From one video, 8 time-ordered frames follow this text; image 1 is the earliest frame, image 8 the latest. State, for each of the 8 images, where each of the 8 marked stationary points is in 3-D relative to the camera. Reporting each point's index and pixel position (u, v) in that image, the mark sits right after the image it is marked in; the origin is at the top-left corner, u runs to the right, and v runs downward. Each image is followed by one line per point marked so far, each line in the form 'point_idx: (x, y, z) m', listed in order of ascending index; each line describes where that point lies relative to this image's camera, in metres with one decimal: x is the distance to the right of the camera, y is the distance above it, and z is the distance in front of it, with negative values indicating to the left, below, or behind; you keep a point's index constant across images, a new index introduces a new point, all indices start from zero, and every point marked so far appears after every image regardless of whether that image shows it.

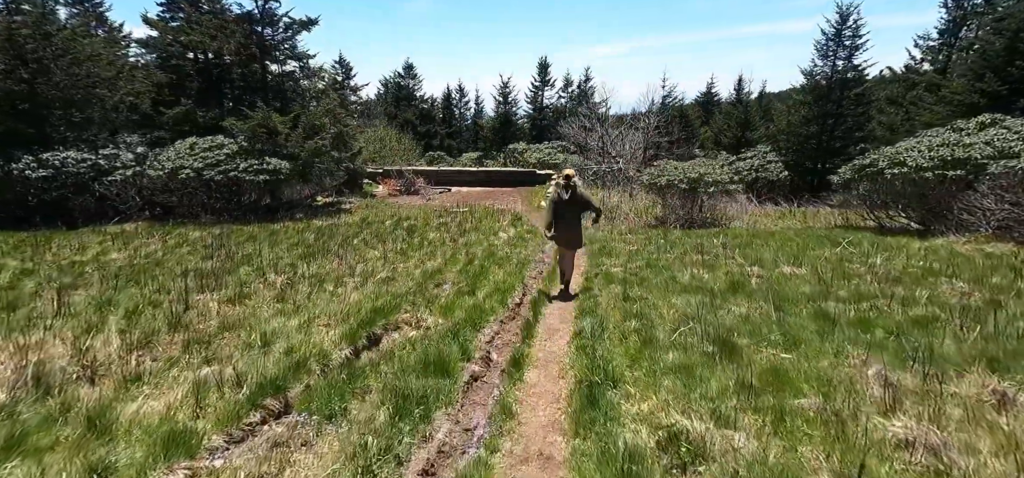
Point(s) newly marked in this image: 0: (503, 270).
0: (-0.1, -0.5, +8.1) m
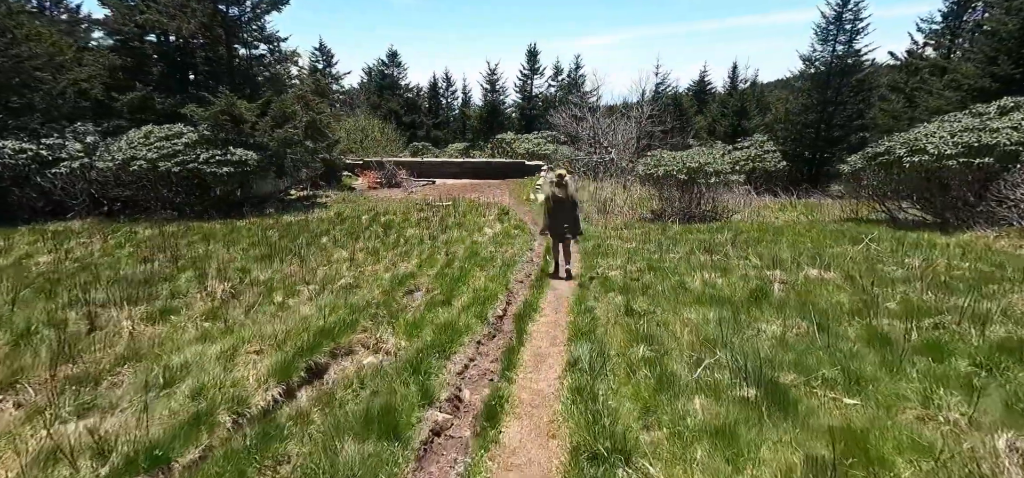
0: (-0.4, -0.5, +7.1) m
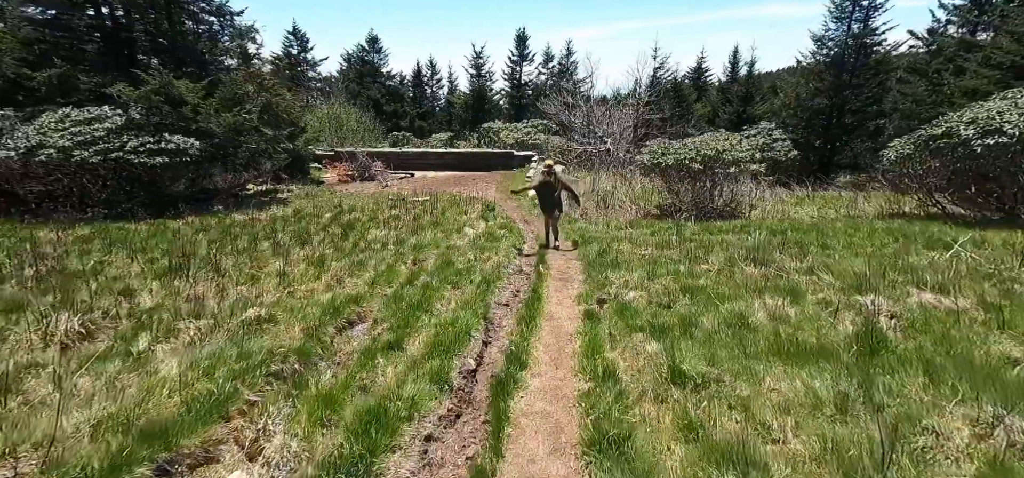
0: (-0.5, -0.6, +5.3) m
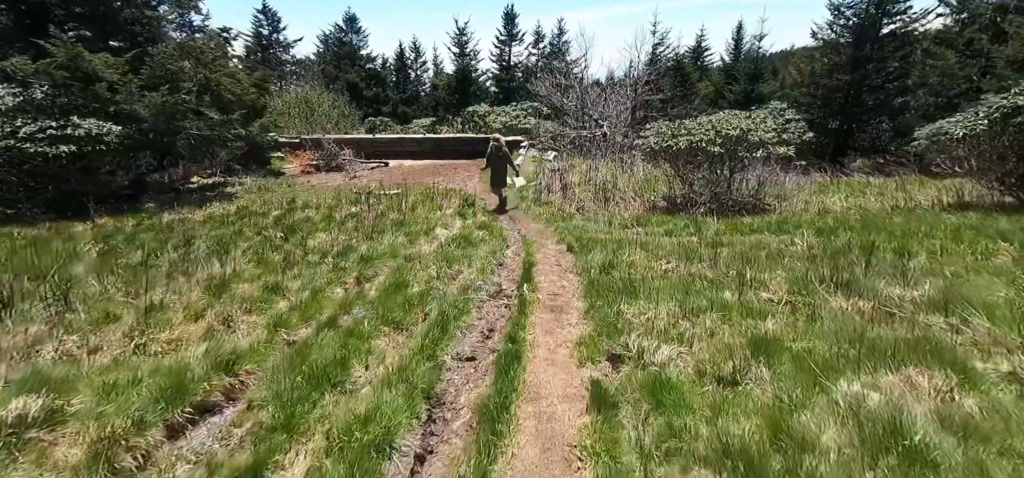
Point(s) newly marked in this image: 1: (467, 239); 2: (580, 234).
0: (-0.8, -0.7, +3.5) m
1: (-0.6, 0.0, +7.3) m
2: (+1.0, +0.1, +7.8) m
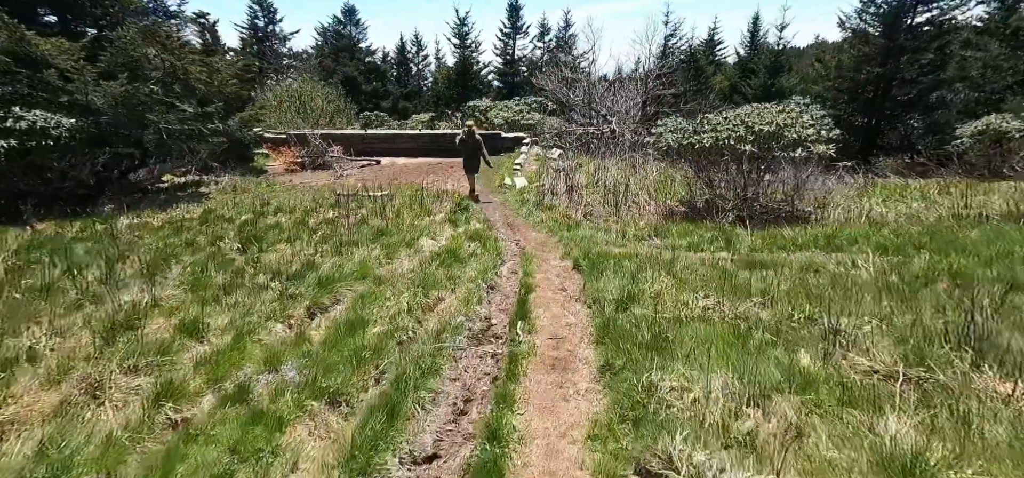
0: (-0.8, -0.9, +2.3) m
1: (-0.7, -0.2, +6.2) m
2: (+0.9, -0.1, +6.6) m
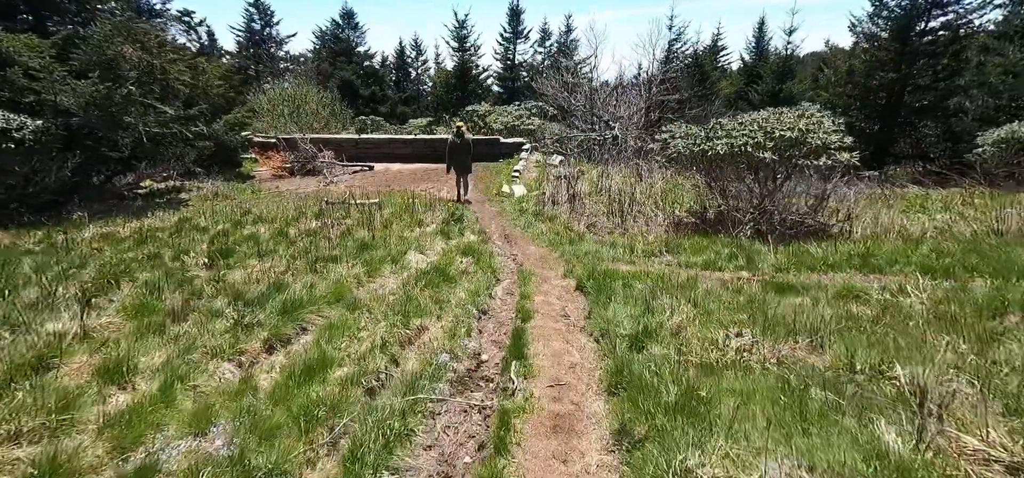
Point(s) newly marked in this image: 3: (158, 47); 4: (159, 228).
0: (-0.9, -1.0, +1.6) m
1: (-0.7, -0.3, +5.5) m
2: (+0.9, -0.3, +5.9) m
3: (-7.0, +3.8, +10.6) m
4: (-5.3, +0.2, +8.0) m
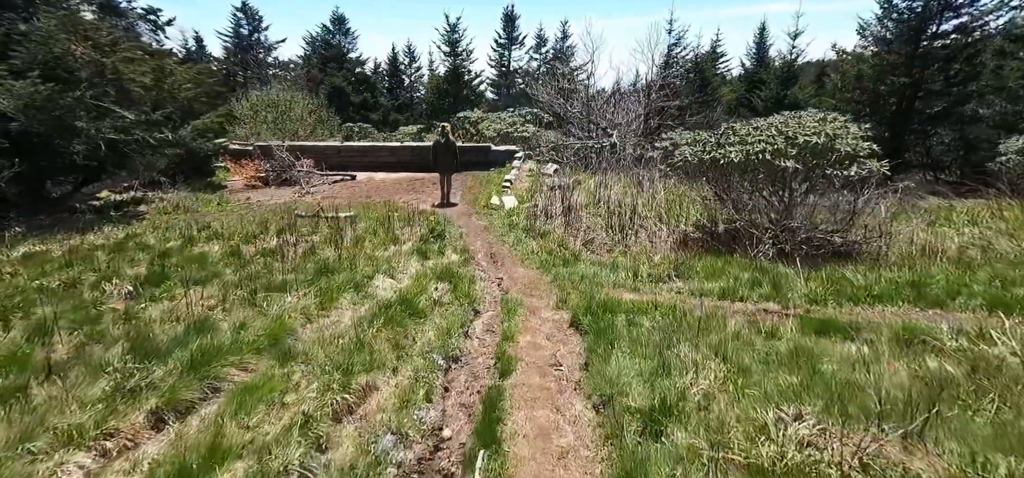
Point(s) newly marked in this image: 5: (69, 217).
0: (-1.0, -1.2, +0.7) m
1: (-0.9, -0.5, +4.6) m
2: (+0.7, -0.5, +5.0) m
3: (-7.2, +3.5, +9.7) m
4: (-5.5, -0.1, +7.1) m
5: (-7.6, +0.4, +9.1) m
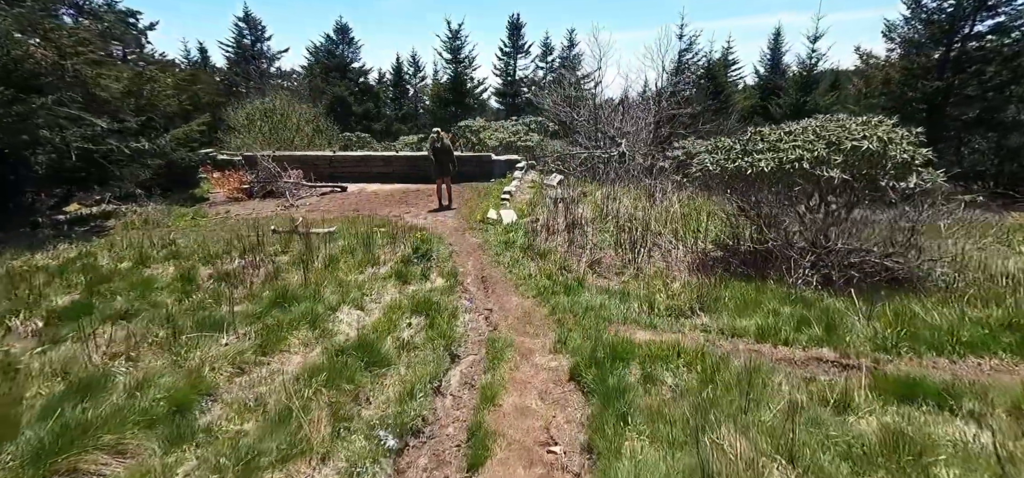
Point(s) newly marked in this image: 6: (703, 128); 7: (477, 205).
0: (-1.2, -1.3, -0.2) m
1: (-1.0, -0.7, +3.7) m
2: (+0.7, -0.7, +4.1) m
3: (-7.2, +3.2, +9.0) m
4: (-5.5, -0.3, +6.3) m
5: (-7.6, +0.1, +8.3) m
6: (+6.2, +3.6, +17.5) m
7: (-0.6, +0.6, +10.0) m
